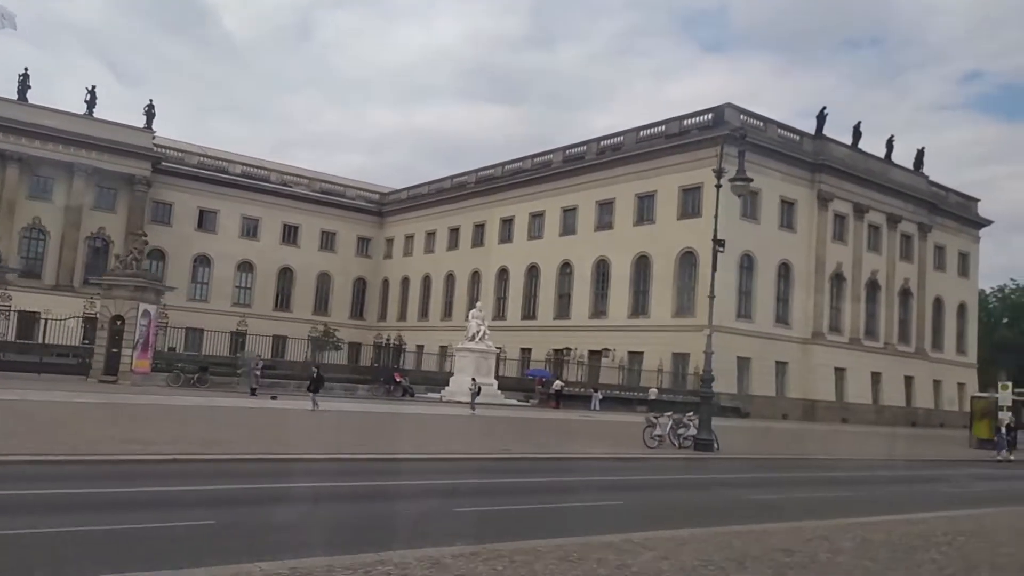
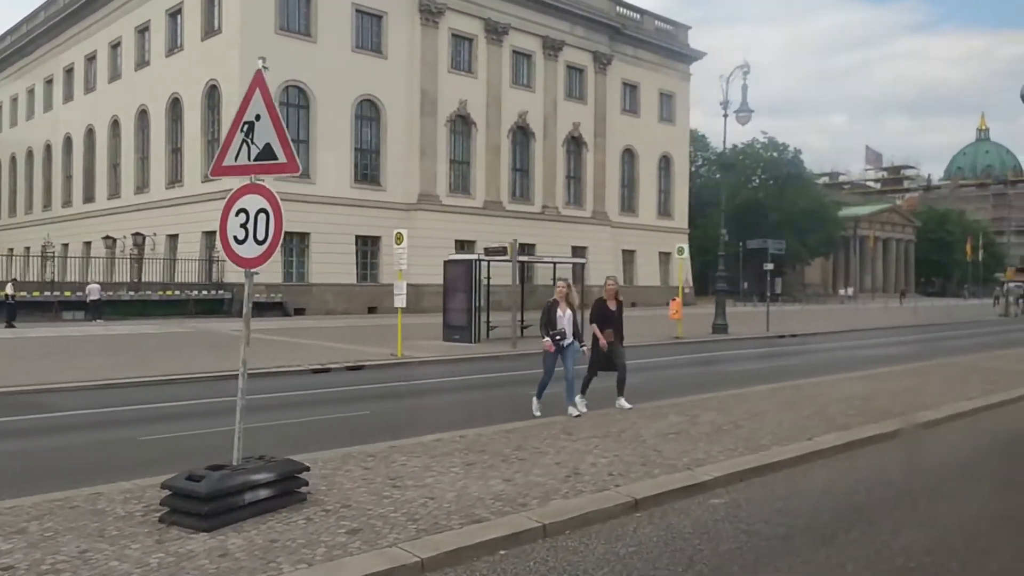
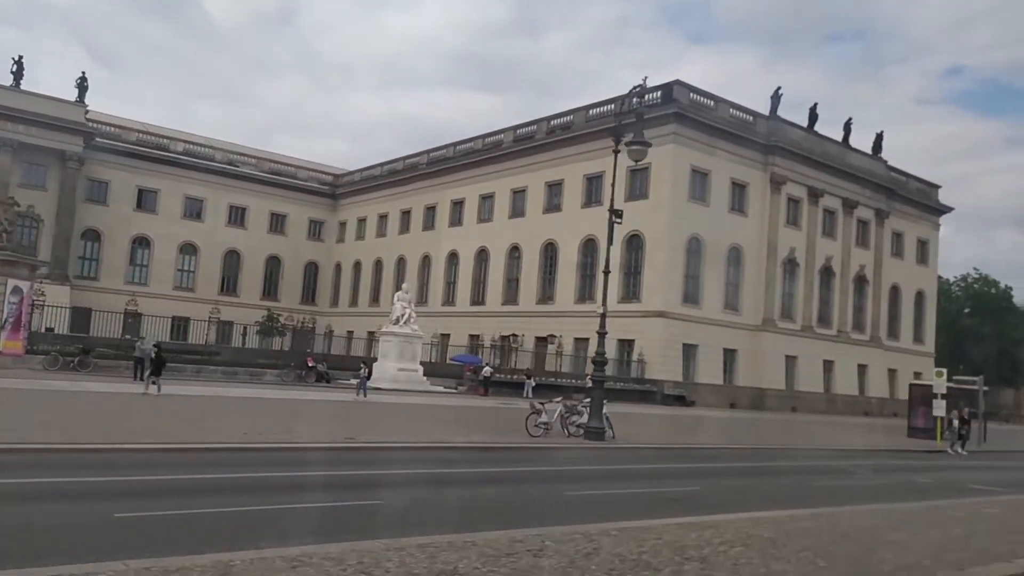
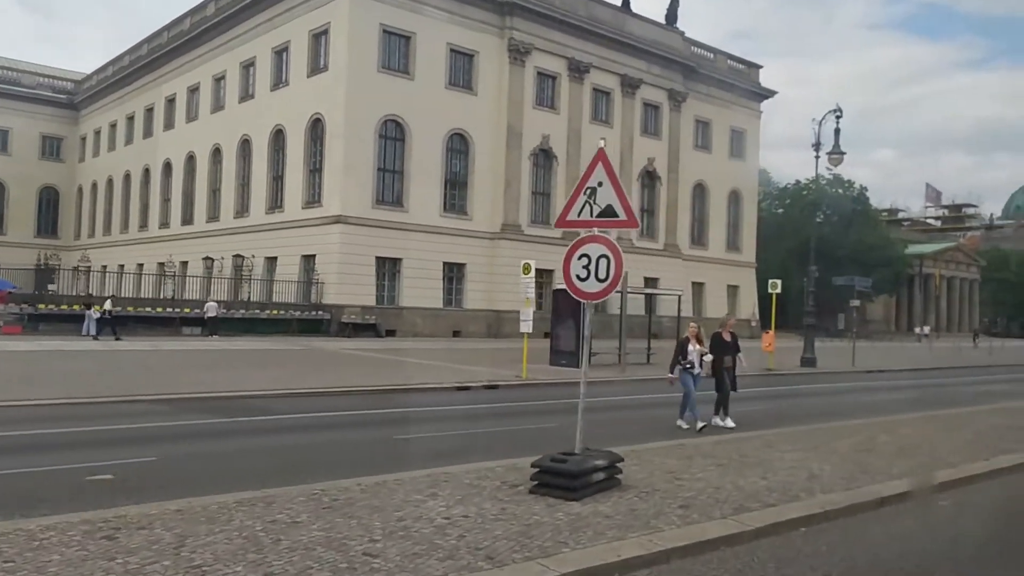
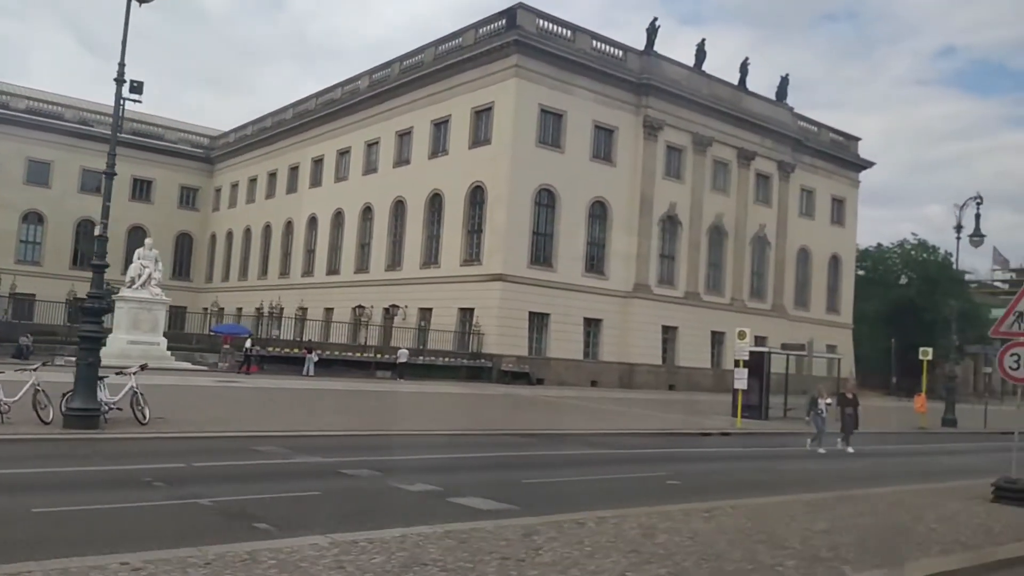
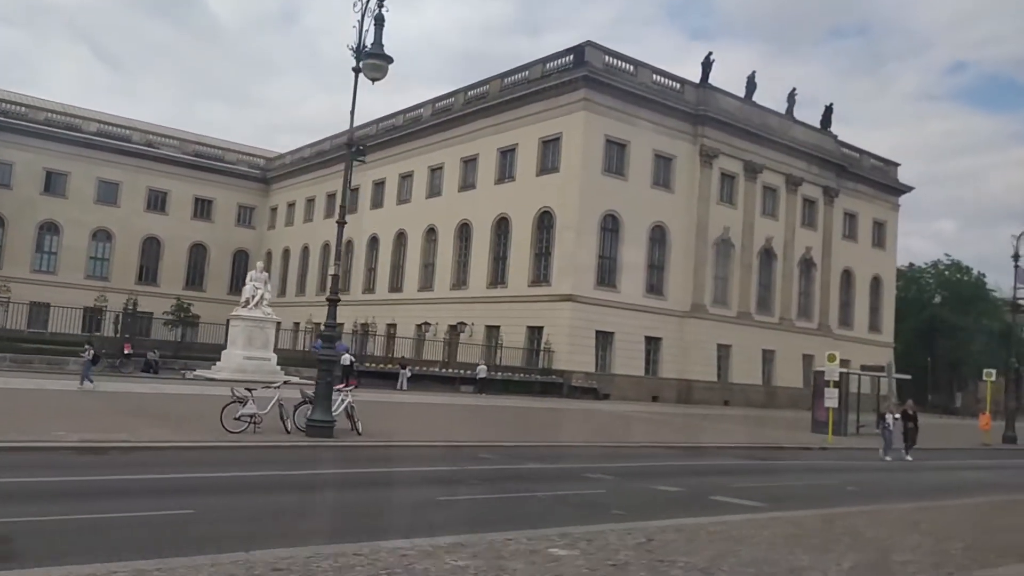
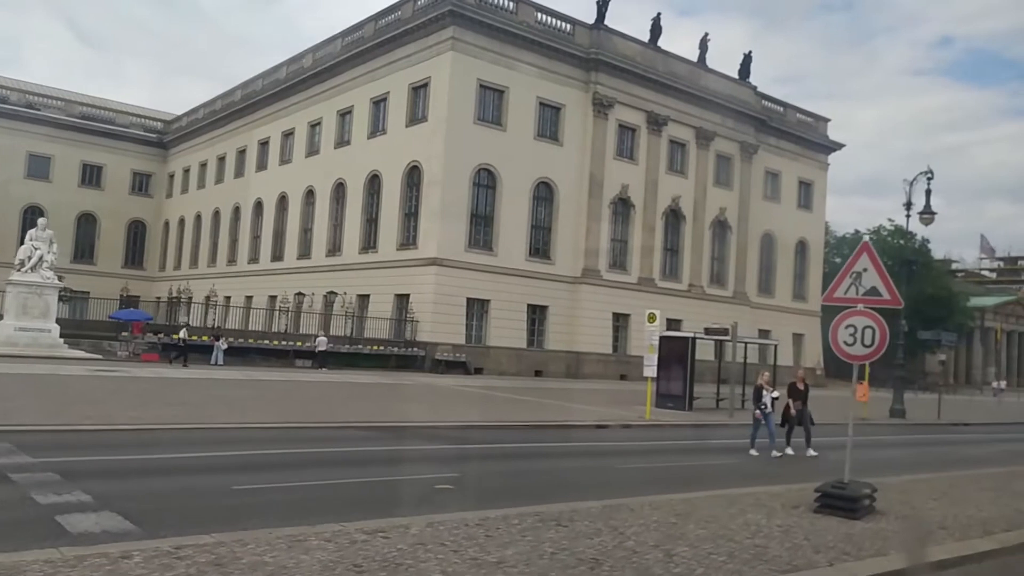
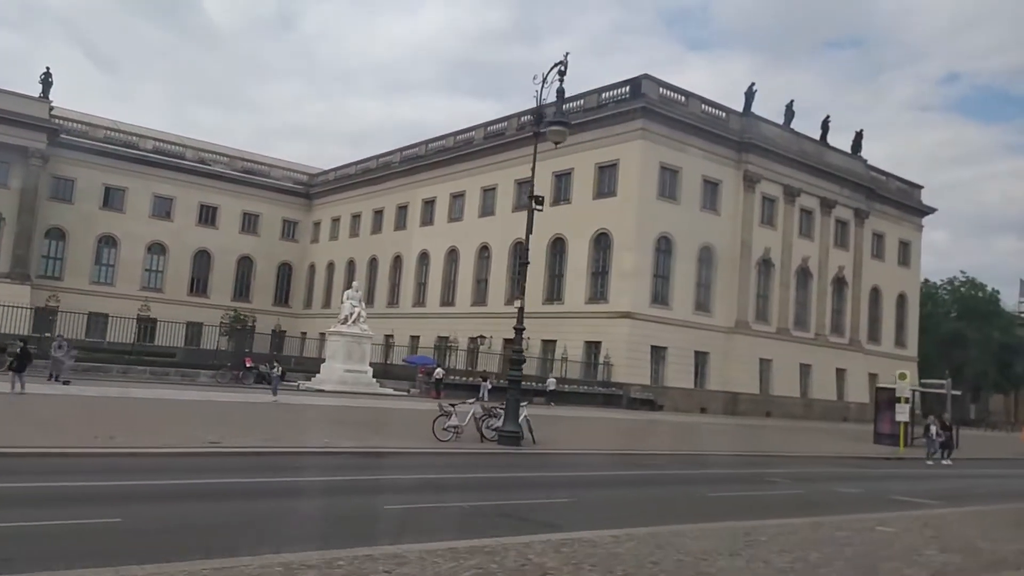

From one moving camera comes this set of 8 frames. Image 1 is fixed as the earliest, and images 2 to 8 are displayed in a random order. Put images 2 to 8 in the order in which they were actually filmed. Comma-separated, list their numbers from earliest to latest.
3, 8, 6, 5, 7, 4, 2
